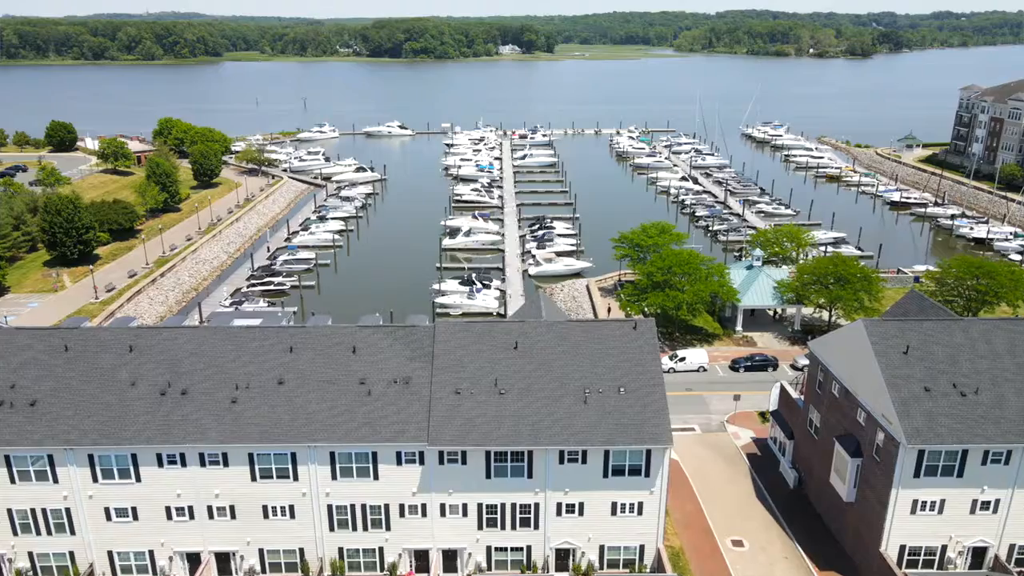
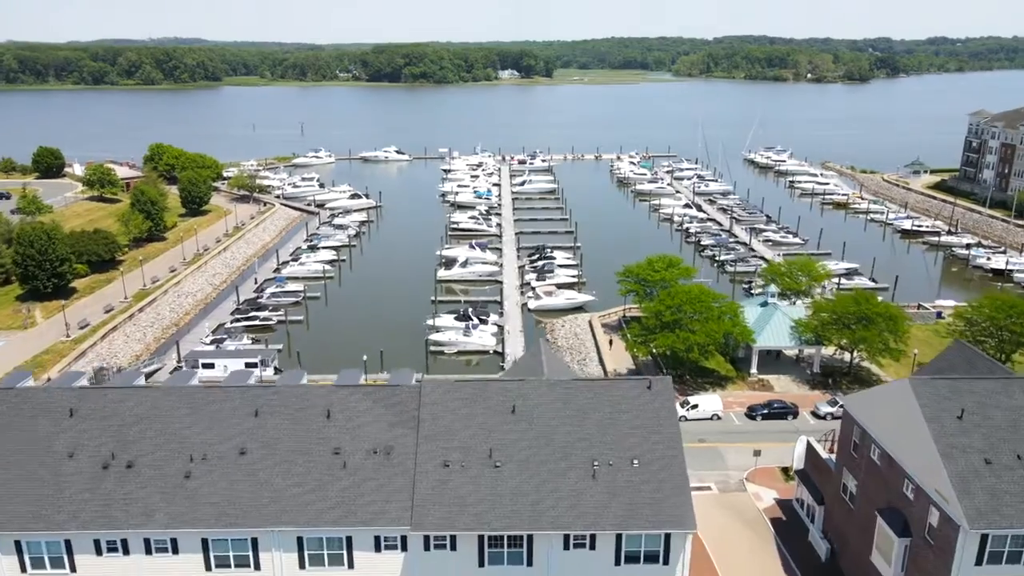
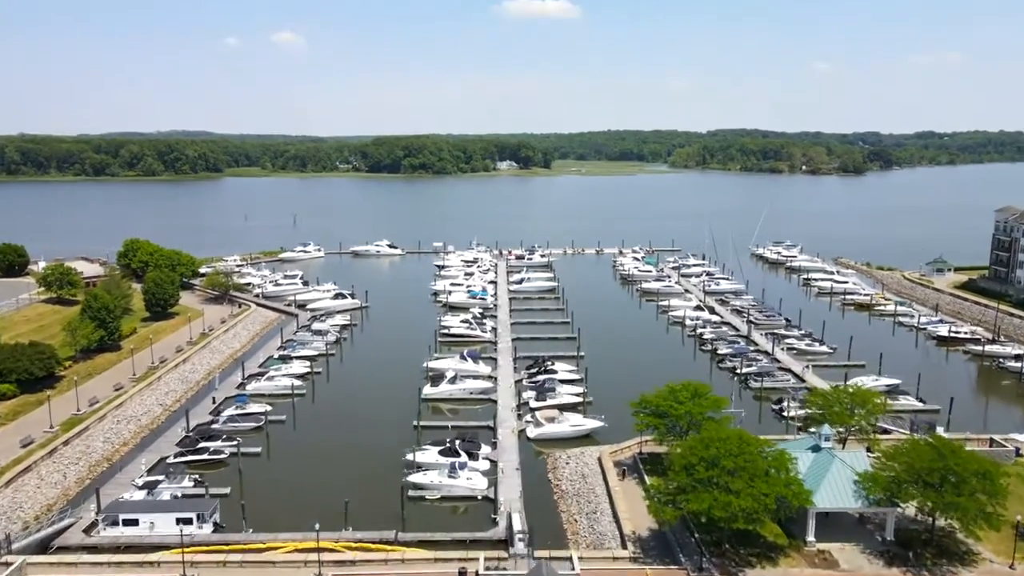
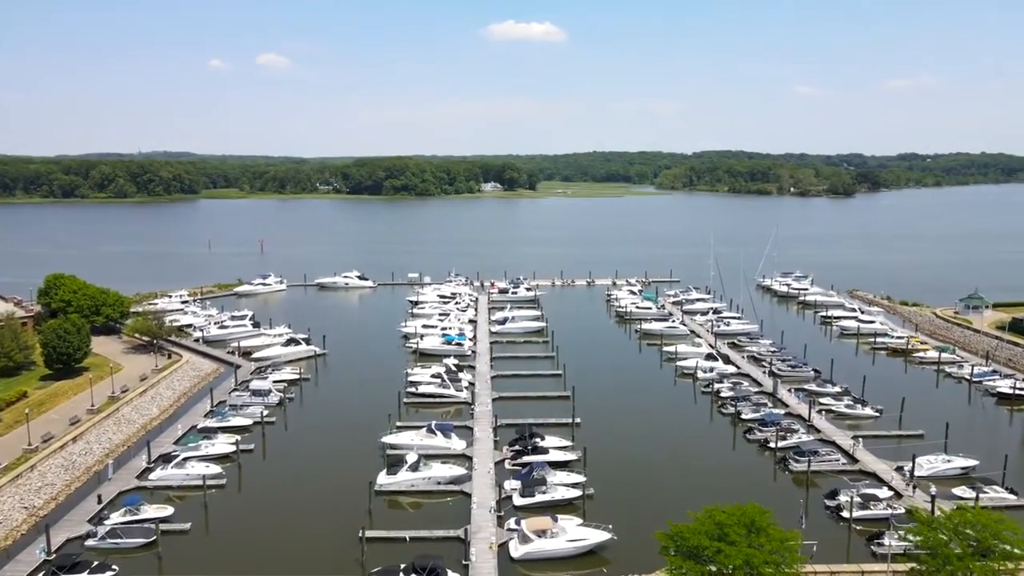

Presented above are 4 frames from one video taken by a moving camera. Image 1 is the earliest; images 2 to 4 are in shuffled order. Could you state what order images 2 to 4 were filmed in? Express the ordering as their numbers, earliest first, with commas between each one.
2, 3, 4
